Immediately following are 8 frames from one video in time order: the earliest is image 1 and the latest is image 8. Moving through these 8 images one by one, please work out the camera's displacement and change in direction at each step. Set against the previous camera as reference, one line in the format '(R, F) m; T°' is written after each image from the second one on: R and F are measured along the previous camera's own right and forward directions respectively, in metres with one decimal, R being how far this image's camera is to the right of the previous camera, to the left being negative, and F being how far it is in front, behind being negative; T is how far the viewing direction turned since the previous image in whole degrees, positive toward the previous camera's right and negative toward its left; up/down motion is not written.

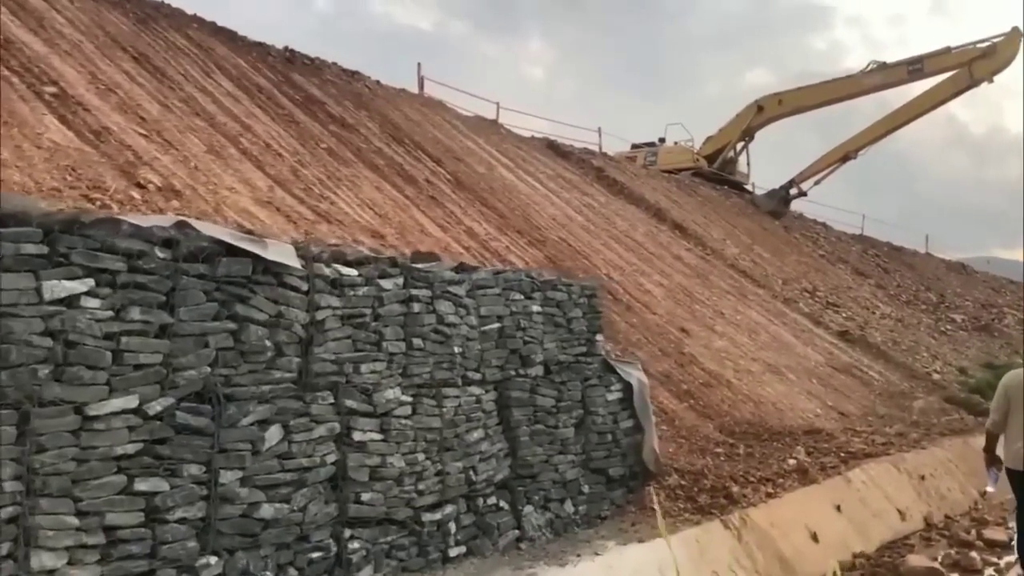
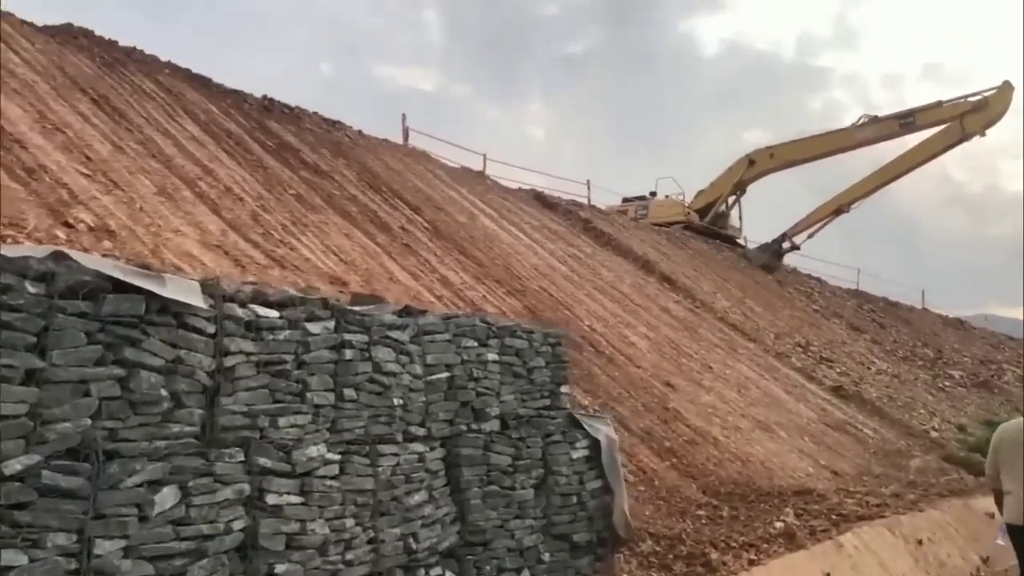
(+0.4, +0.6) m; 0°
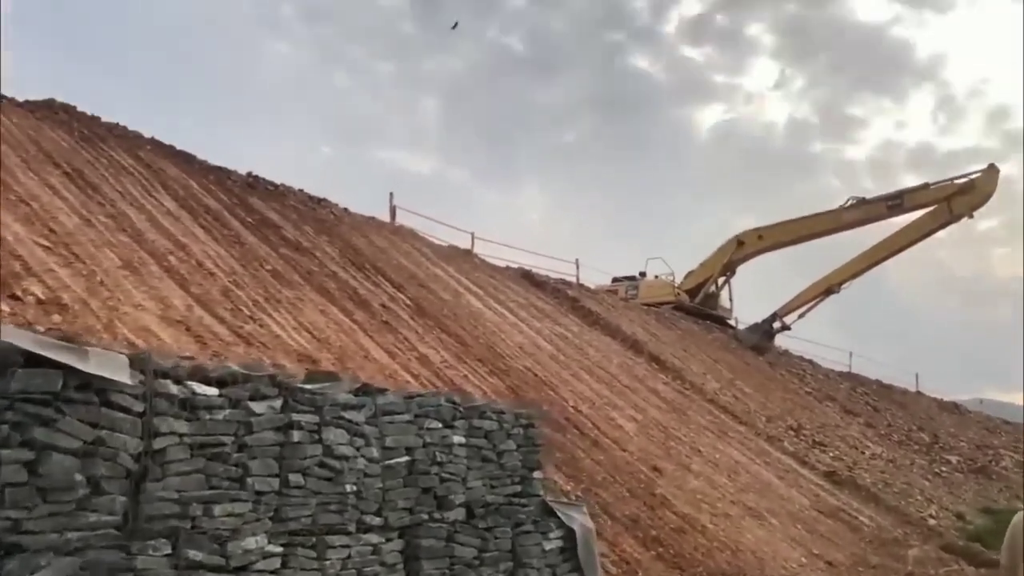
(+0.2, +0.4) m; 0°
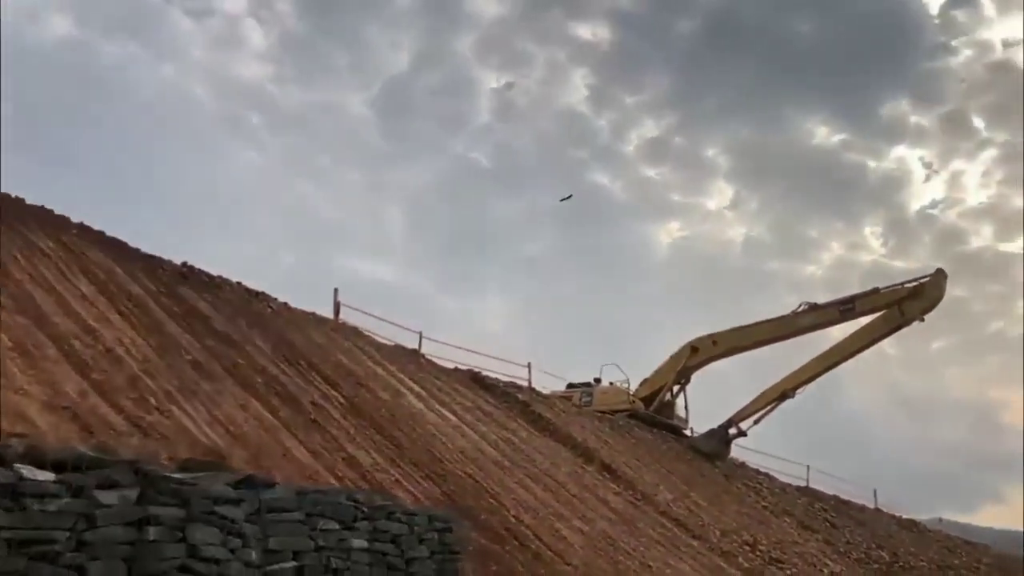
(+0.3, +0.7) m; +2°
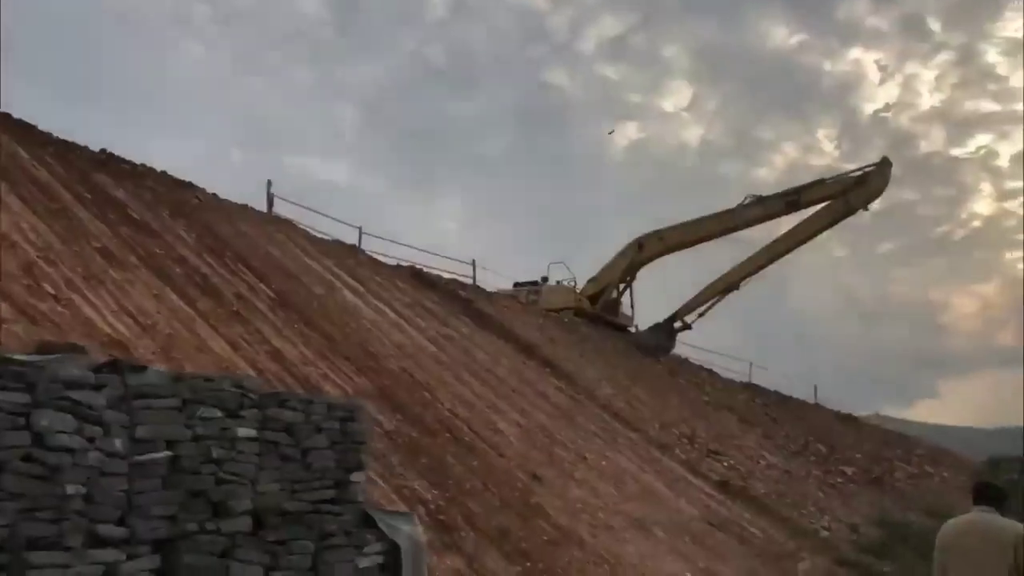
(+0.3, +0.5) m; +3°
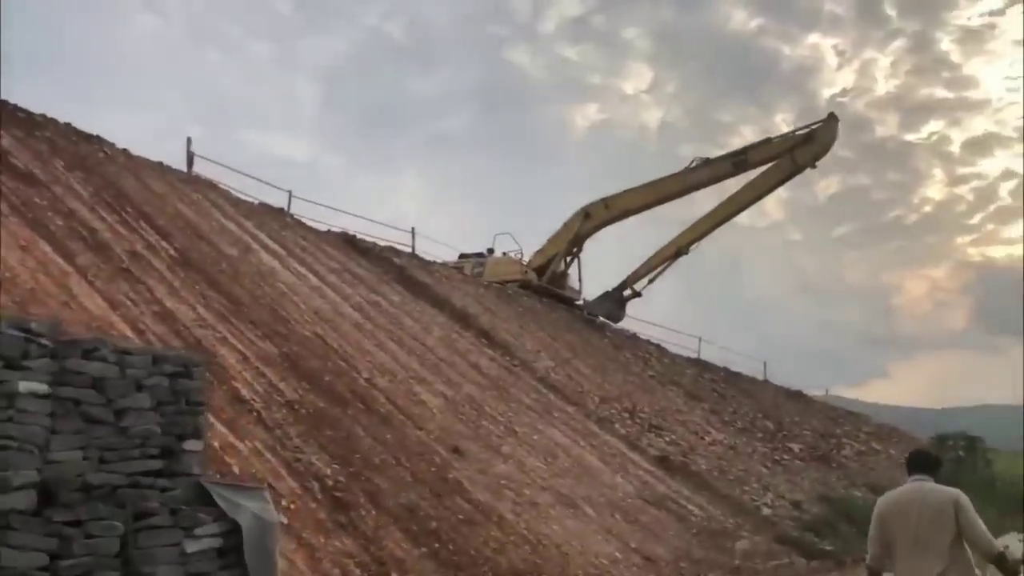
(+0.5, +1.0) m; +3°
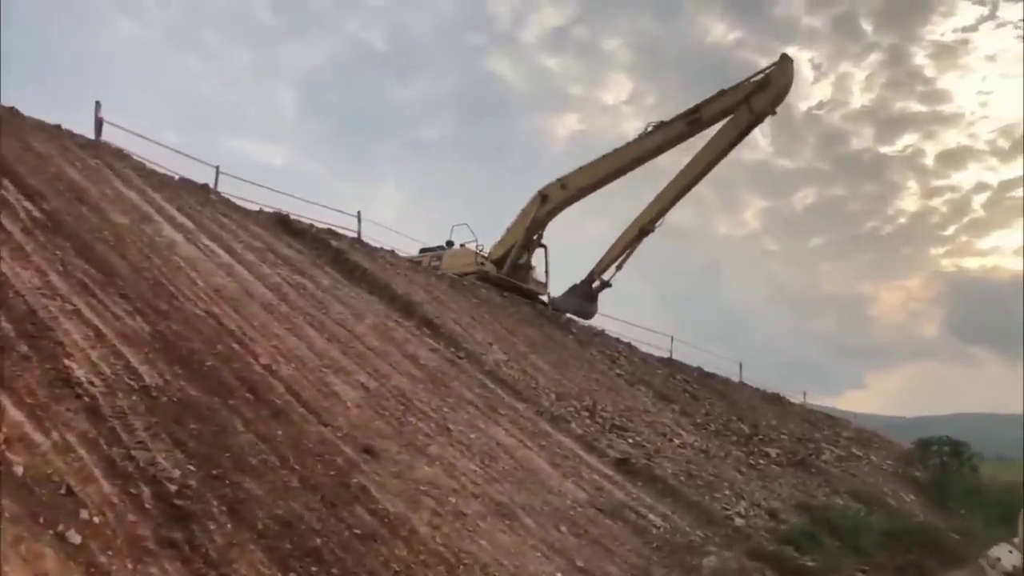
(+0.6, +2.1) m; +1°
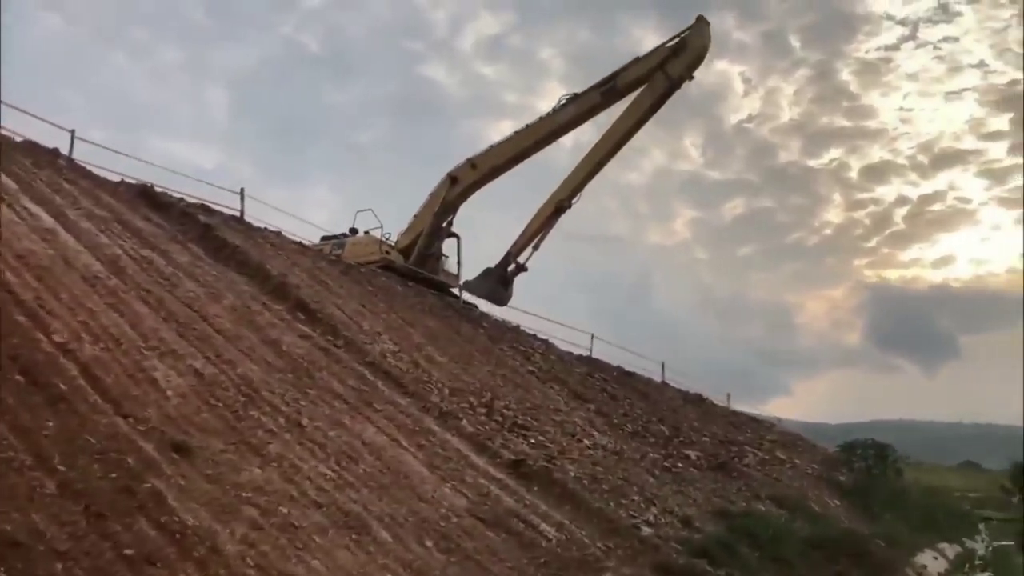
(+0.8, +1.9) m; +4°
